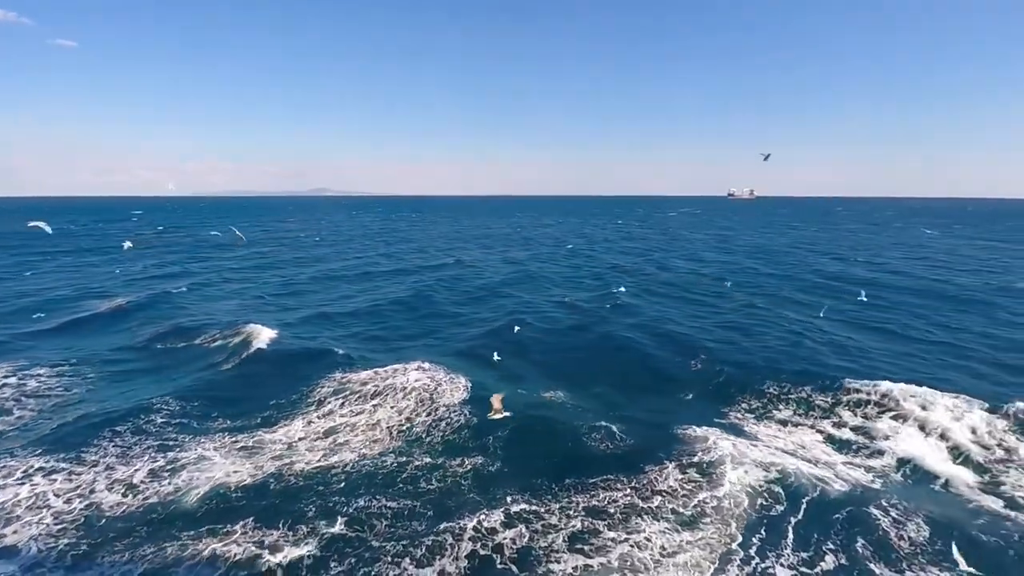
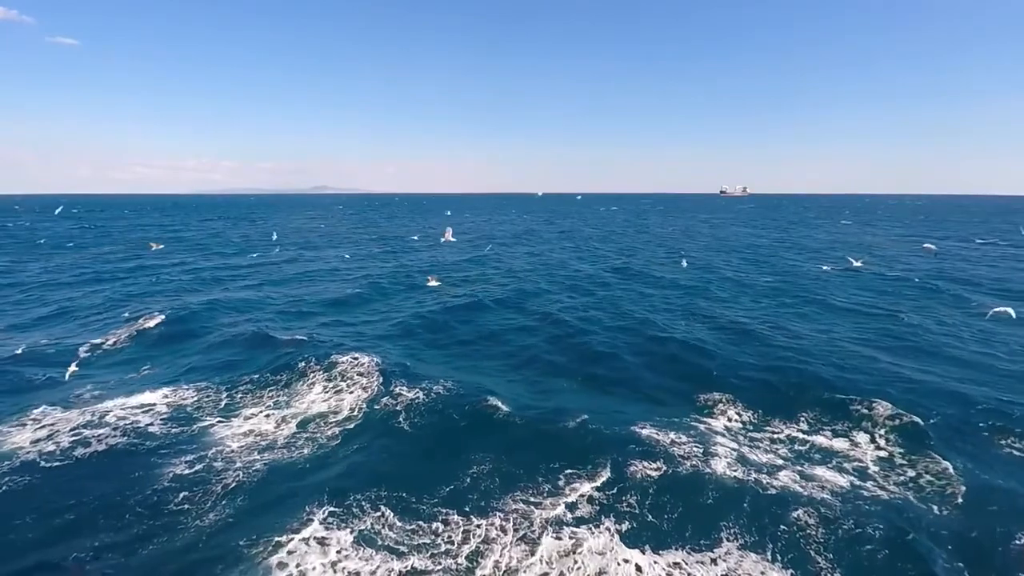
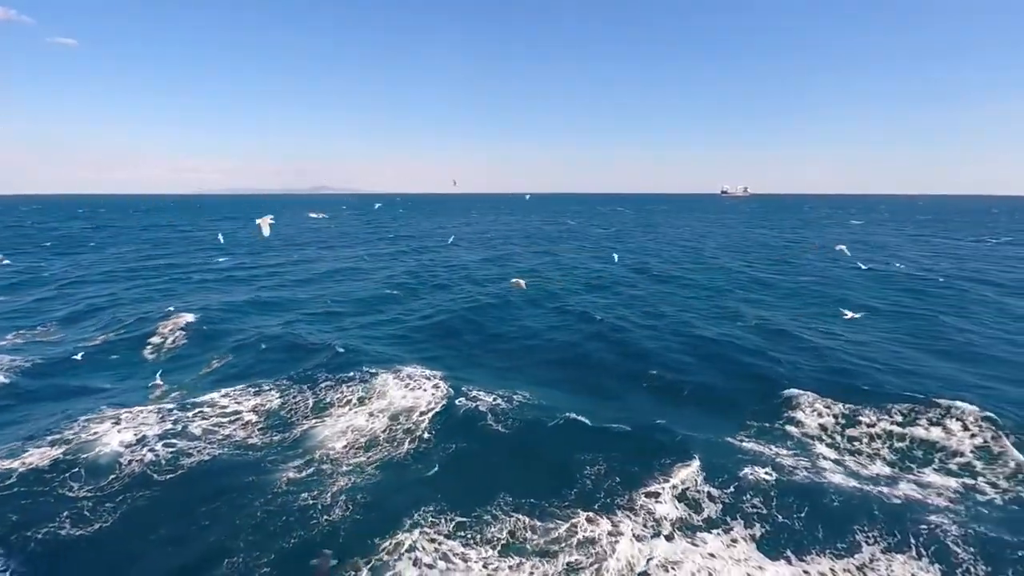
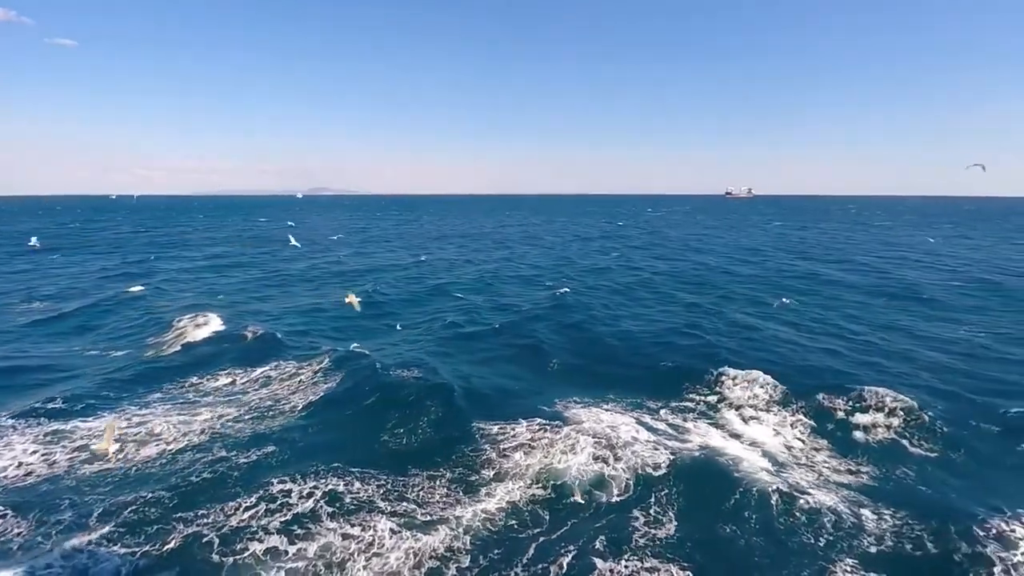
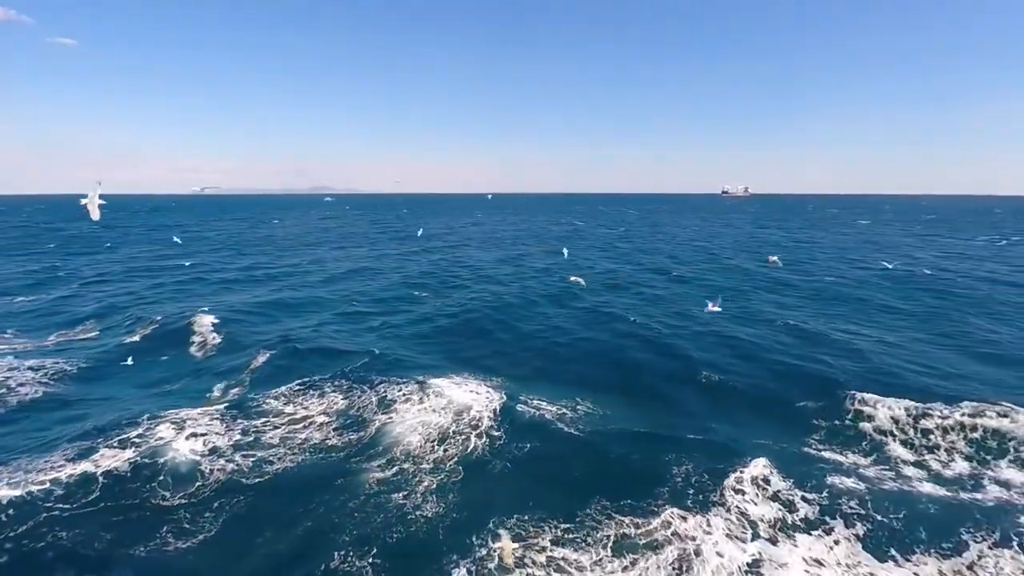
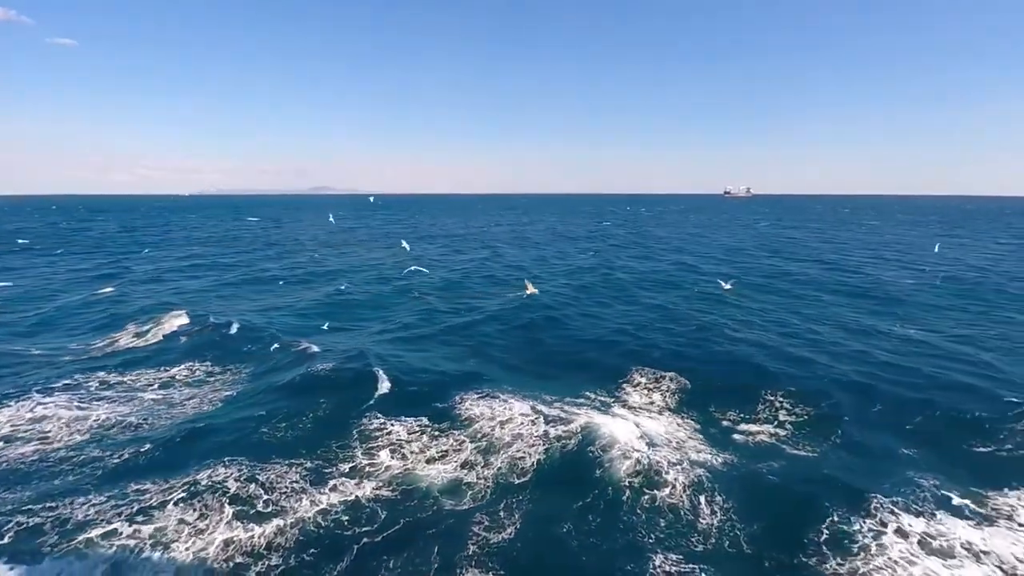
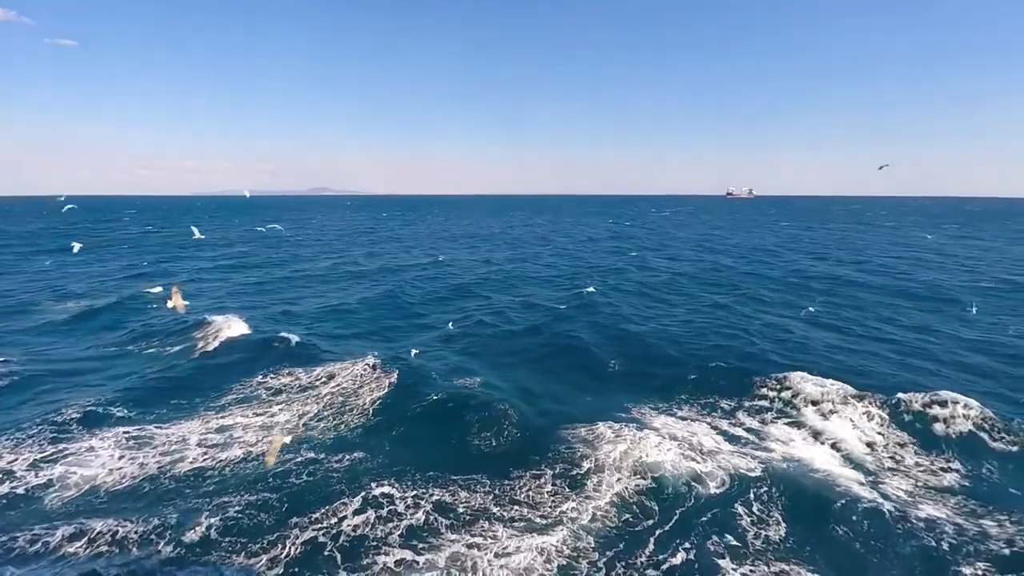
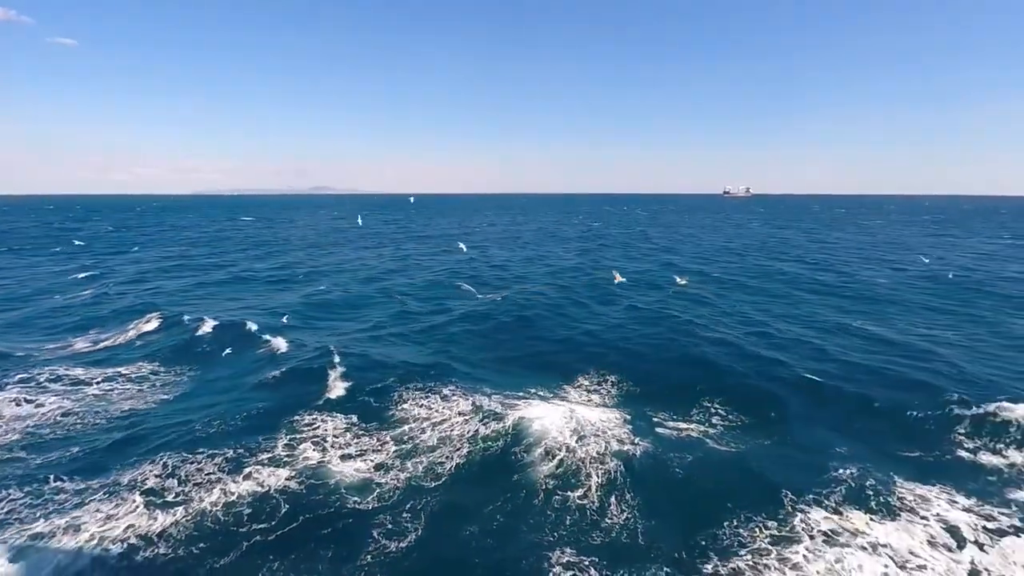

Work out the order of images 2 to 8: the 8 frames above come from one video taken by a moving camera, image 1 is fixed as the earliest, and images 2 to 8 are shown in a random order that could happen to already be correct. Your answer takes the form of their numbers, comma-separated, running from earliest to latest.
7, 4, 6, 8, 5, 3, 2
